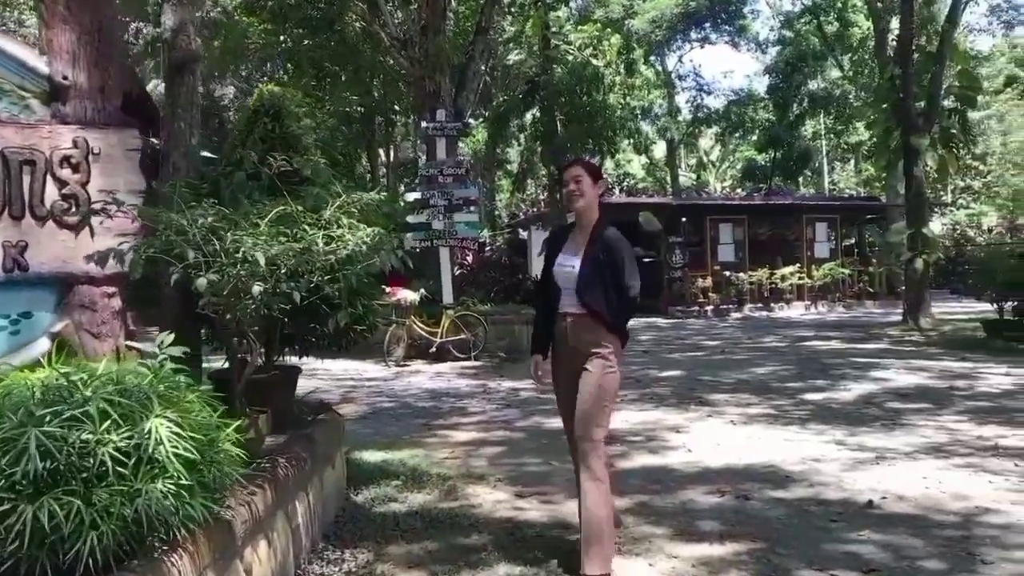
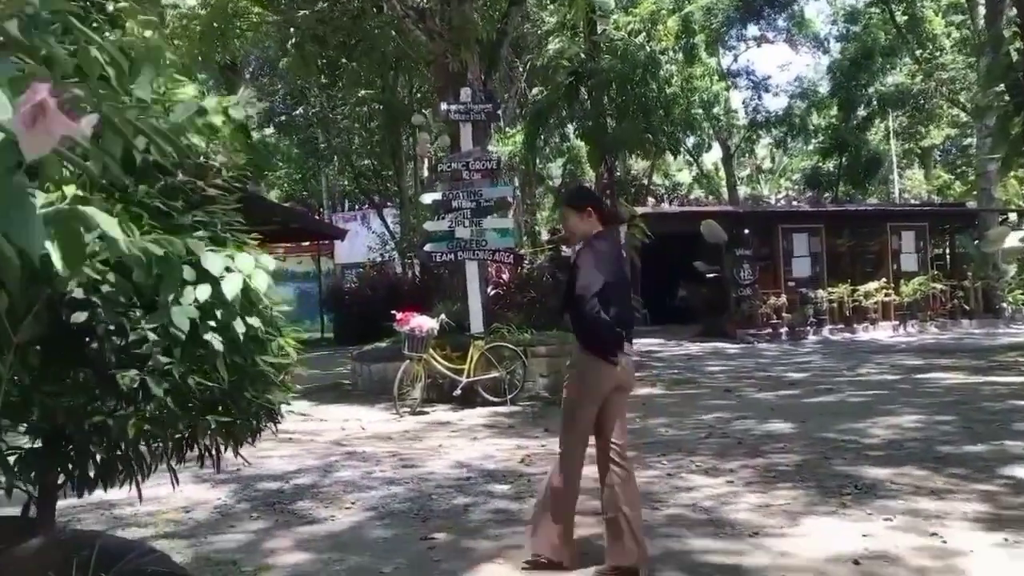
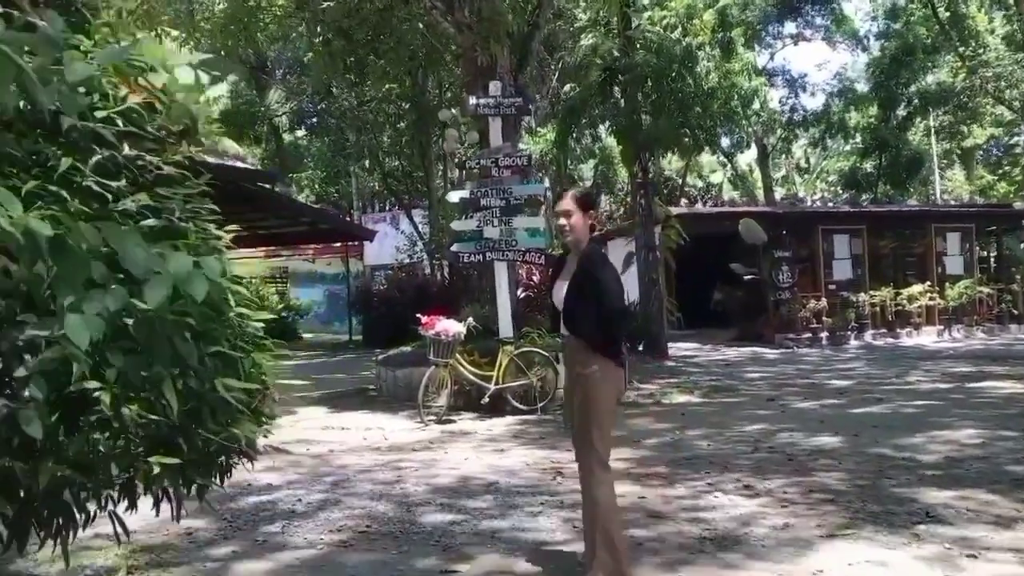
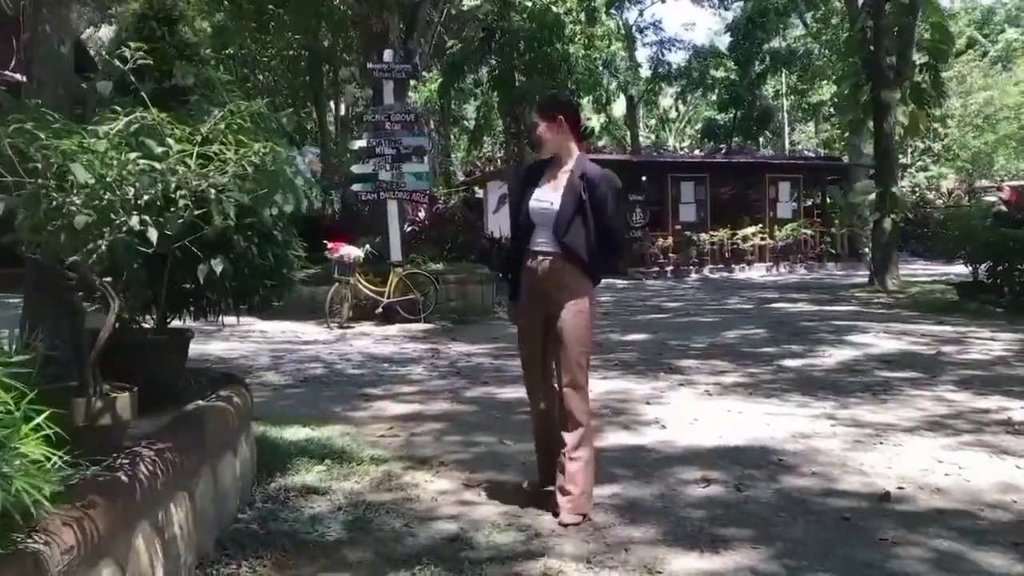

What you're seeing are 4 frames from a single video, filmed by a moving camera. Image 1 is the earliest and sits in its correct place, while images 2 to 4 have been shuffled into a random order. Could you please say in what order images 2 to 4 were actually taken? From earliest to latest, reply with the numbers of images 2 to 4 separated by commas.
4, 2, 3
